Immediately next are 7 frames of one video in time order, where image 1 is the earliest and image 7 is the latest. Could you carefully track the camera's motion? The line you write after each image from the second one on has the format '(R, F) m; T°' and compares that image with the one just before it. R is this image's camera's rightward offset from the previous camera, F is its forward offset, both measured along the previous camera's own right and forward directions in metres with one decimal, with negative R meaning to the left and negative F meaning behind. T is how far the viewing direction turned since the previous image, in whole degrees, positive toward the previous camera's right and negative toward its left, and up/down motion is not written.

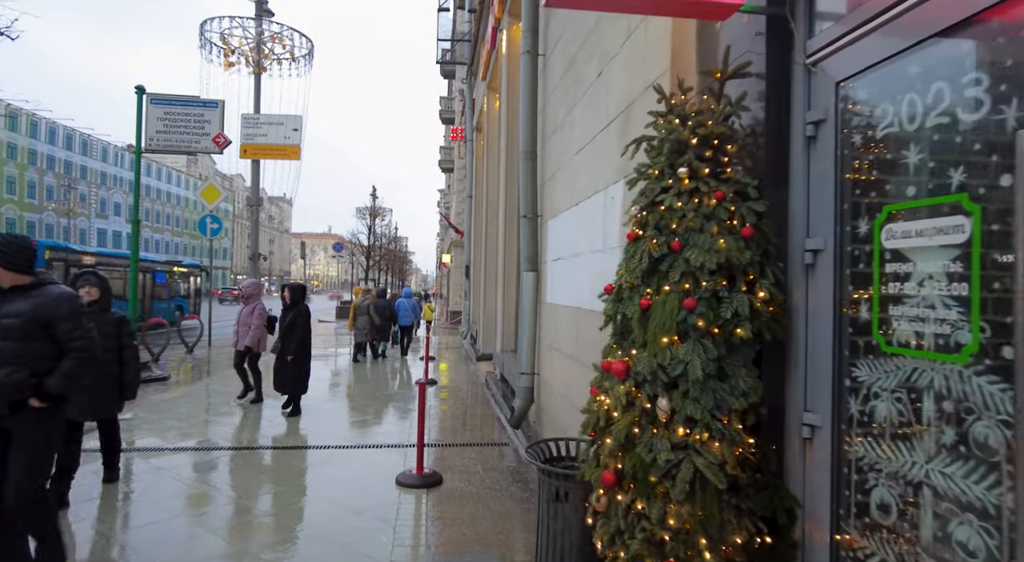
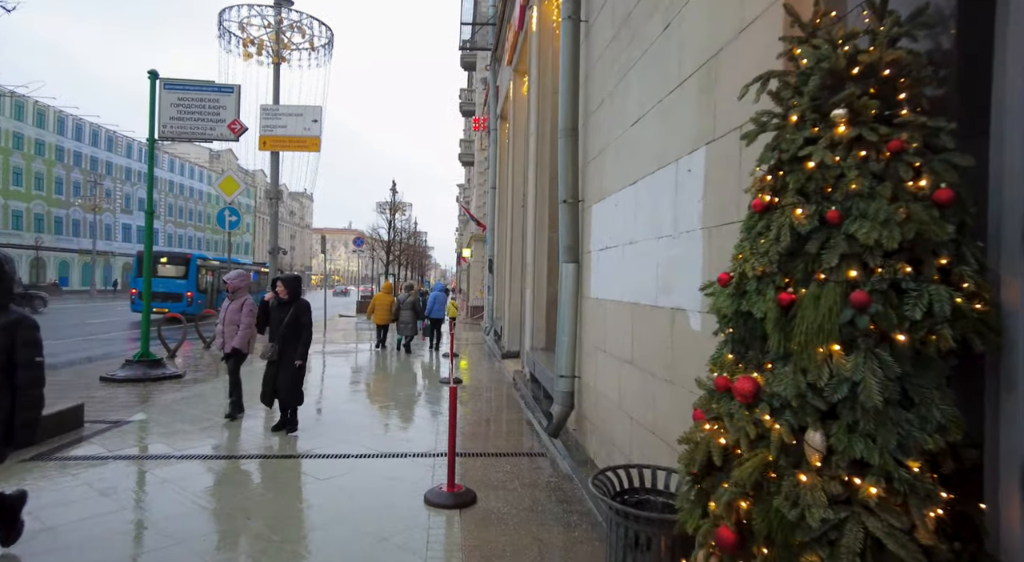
(-0.2, +0.7) m; -2°
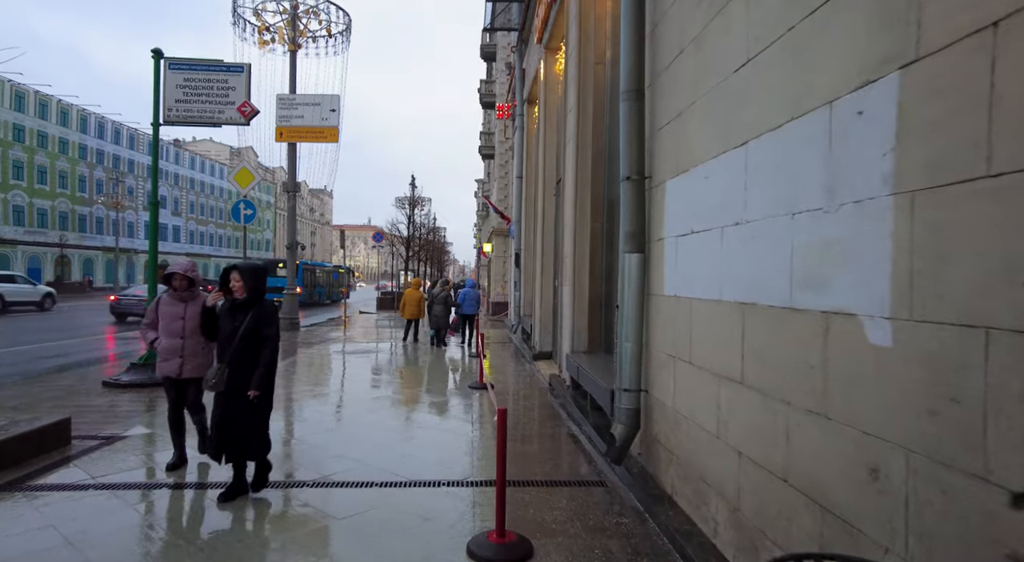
(-0.3, +1.0) m; -2°
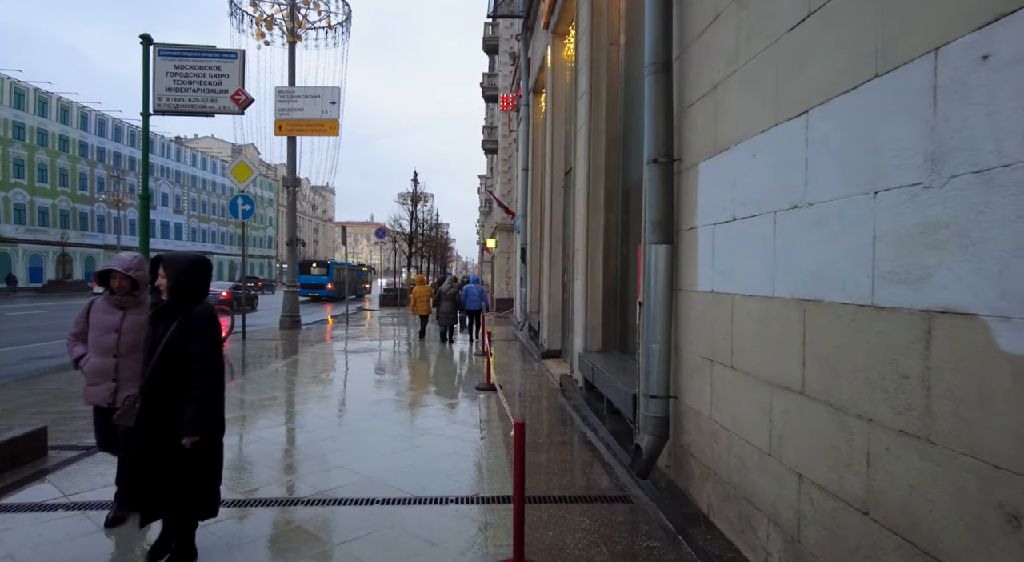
(-0.1, +0.5) m; 0°
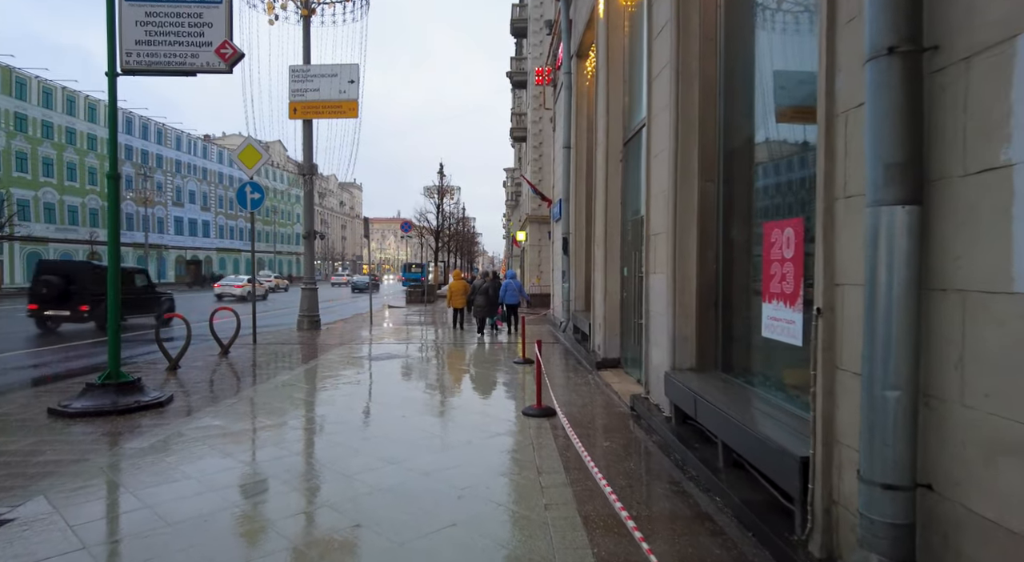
(-0.3, +2.0) m; -2°
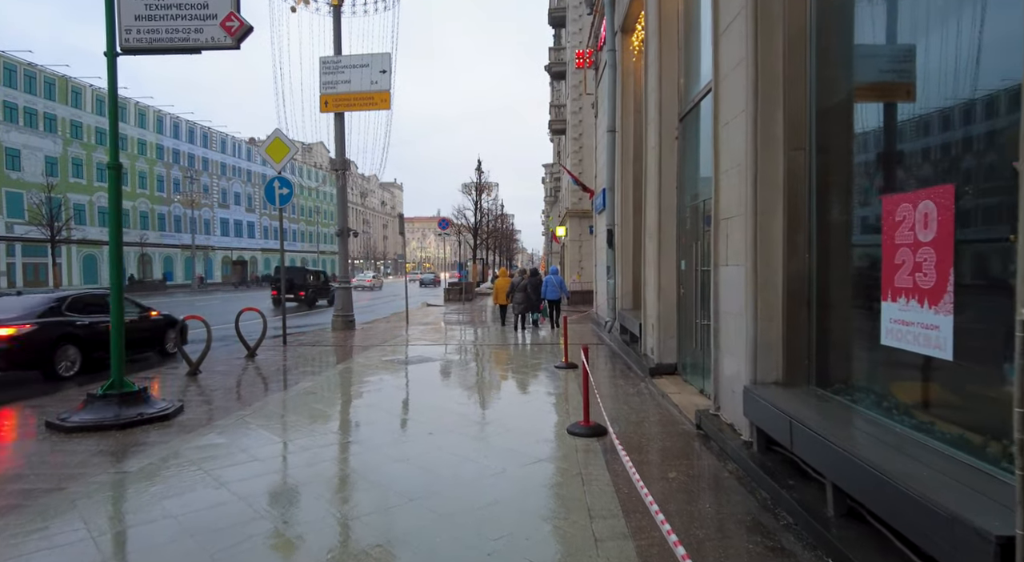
(0.0, +1.0) m; -4°
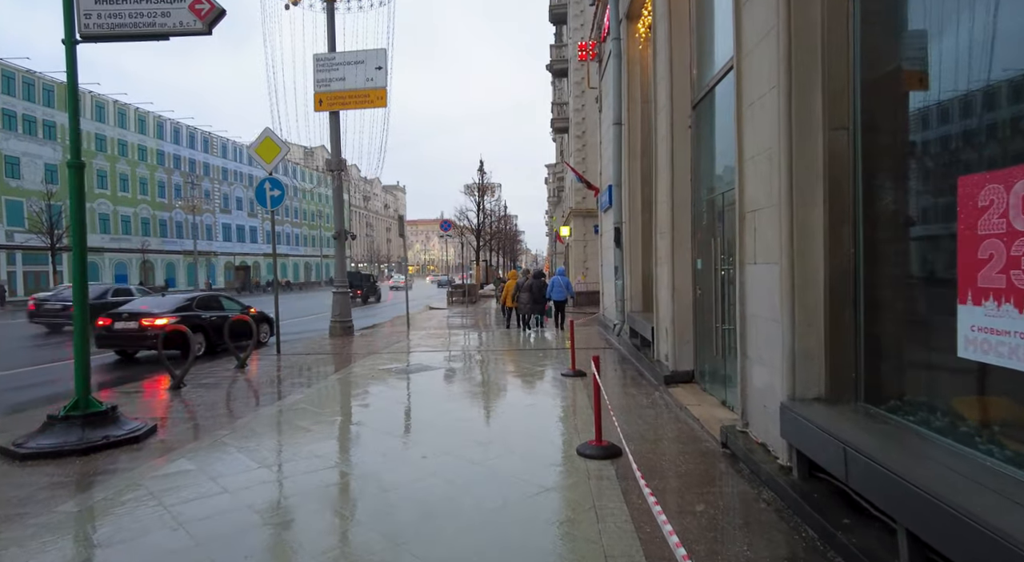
(0.0, +0.7) m; 0°
